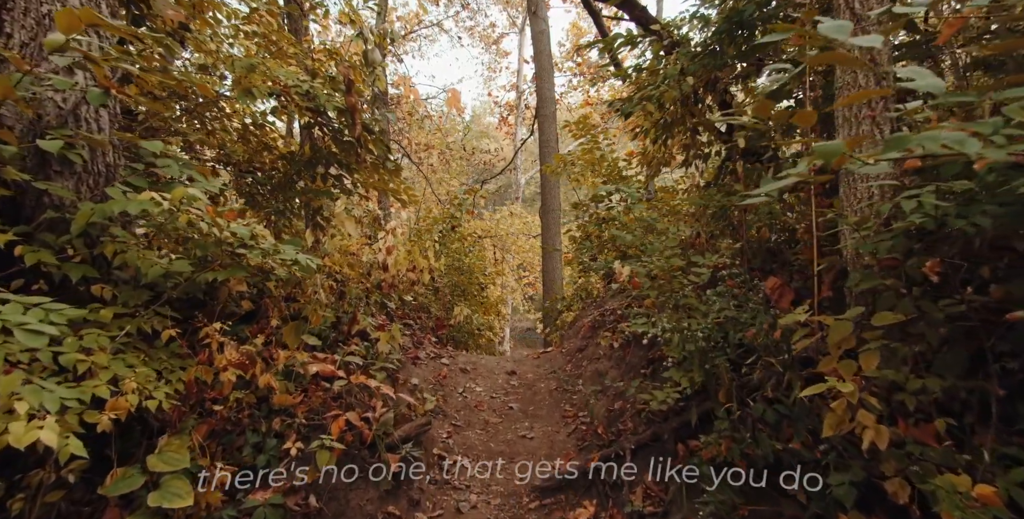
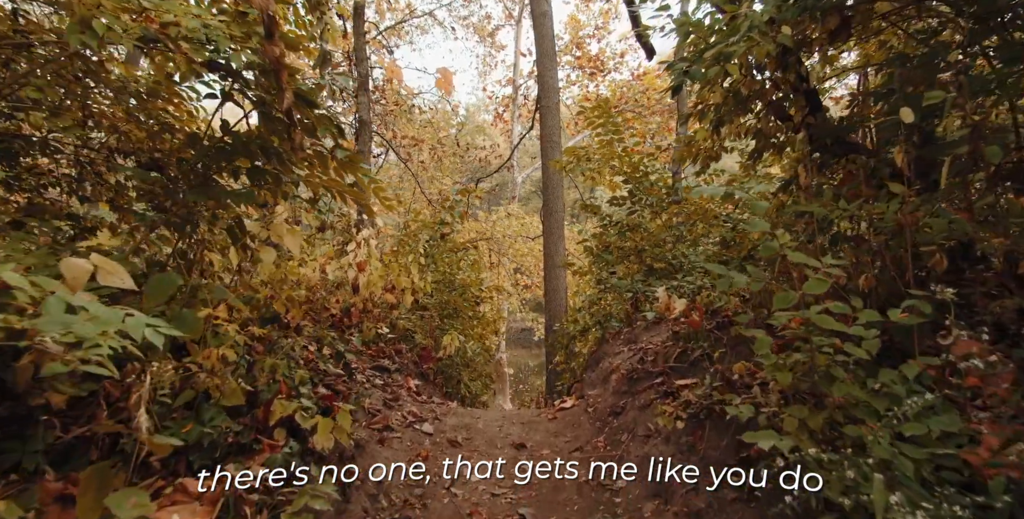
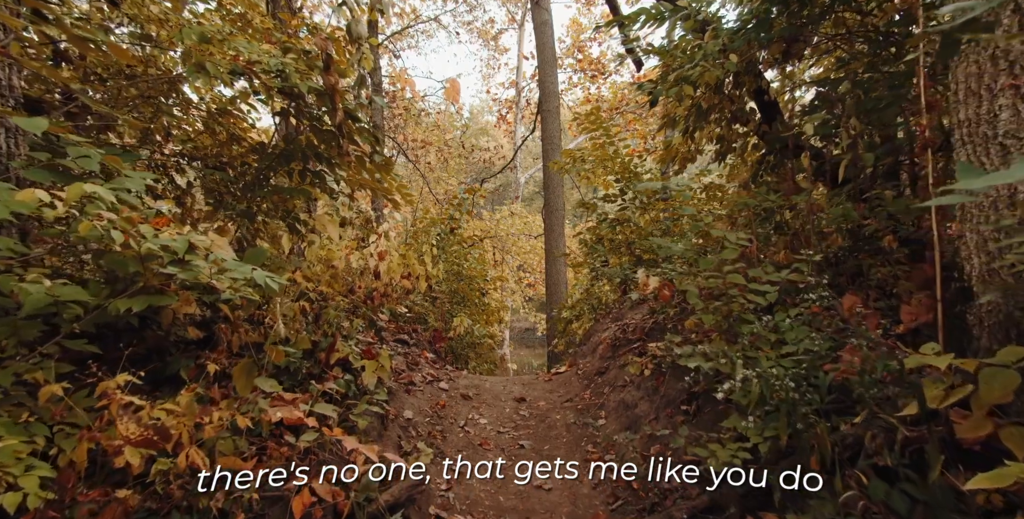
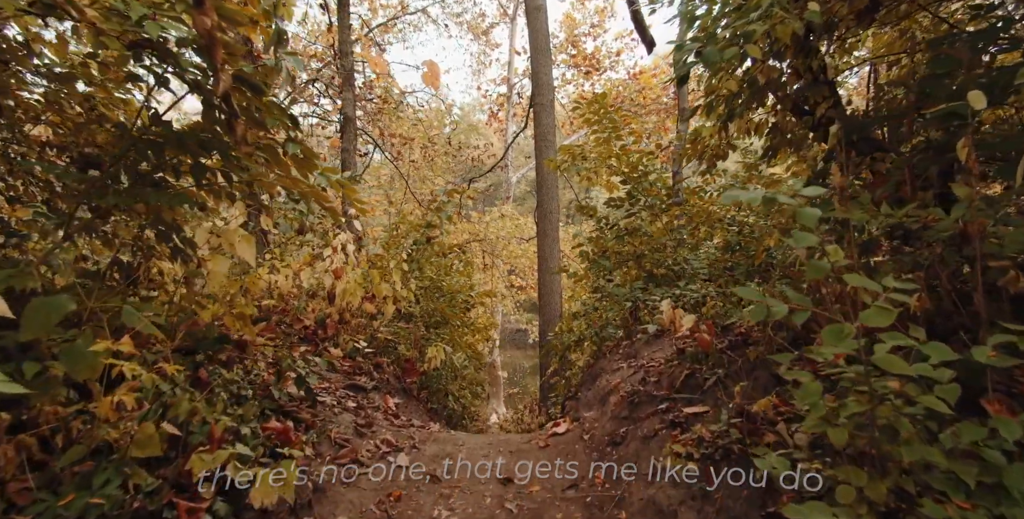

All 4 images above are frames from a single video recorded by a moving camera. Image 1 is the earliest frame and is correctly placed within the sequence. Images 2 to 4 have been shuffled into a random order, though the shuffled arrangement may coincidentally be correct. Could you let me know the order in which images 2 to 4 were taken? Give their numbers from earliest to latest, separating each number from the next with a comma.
3, 2, 4
